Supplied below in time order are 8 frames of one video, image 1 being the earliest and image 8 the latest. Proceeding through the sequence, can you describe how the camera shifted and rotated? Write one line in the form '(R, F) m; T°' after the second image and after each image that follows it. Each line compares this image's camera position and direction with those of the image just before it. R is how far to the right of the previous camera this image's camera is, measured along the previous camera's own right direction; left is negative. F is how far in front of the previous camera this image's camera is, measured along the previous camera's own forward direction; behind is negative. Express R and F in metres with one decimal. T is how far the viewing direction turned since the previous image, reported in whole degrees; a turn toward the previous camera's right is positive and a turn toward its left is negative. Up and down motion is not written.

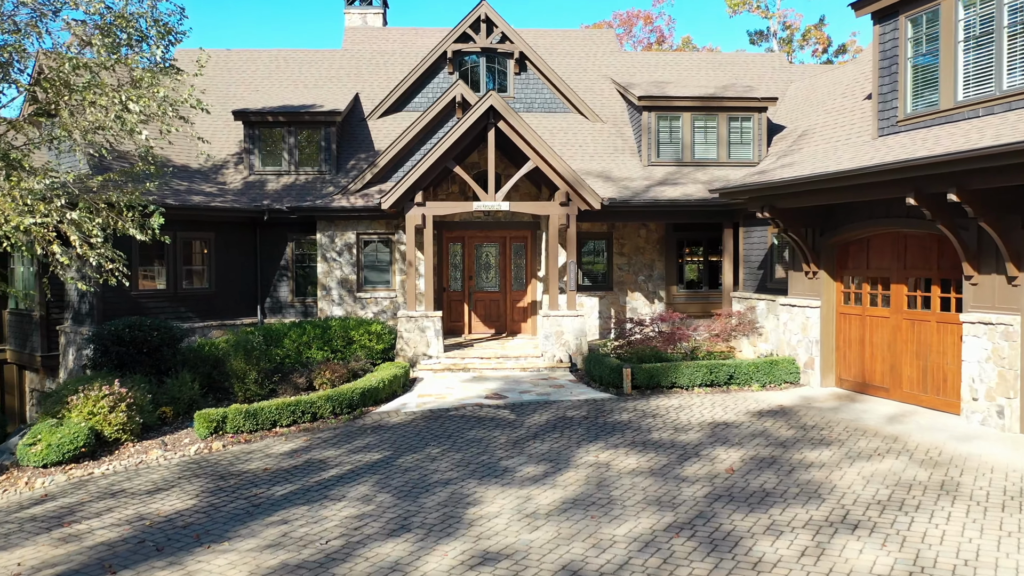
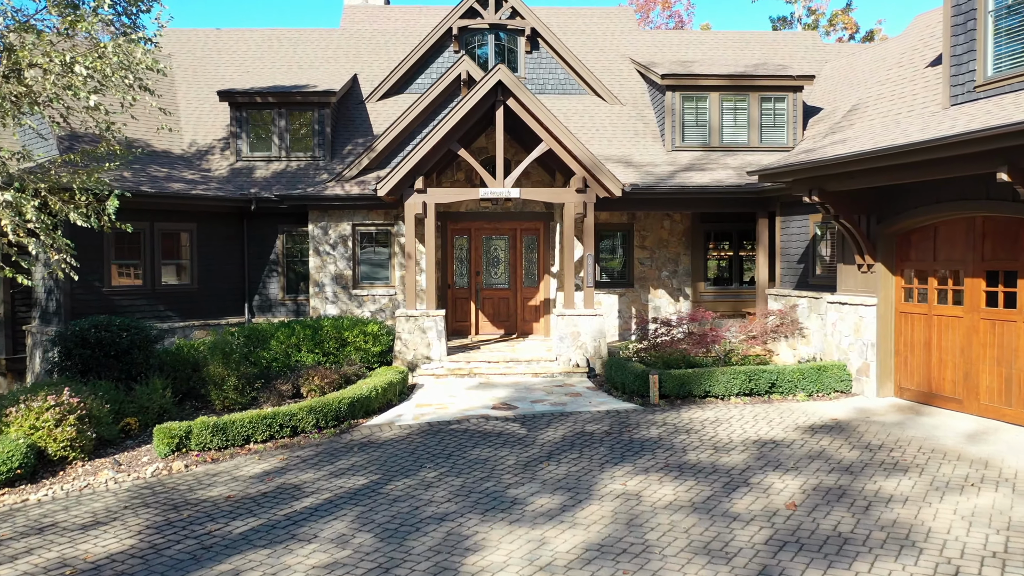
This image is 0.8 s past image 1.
(0.0, +1.4) m; -1°
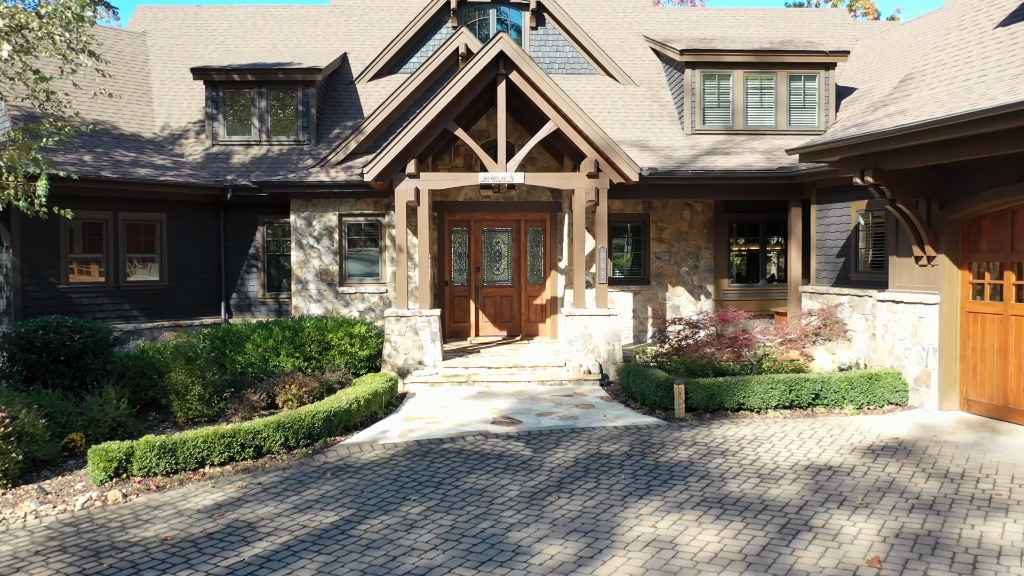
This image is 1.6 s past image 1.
(0.0, +1.4) m; 0°
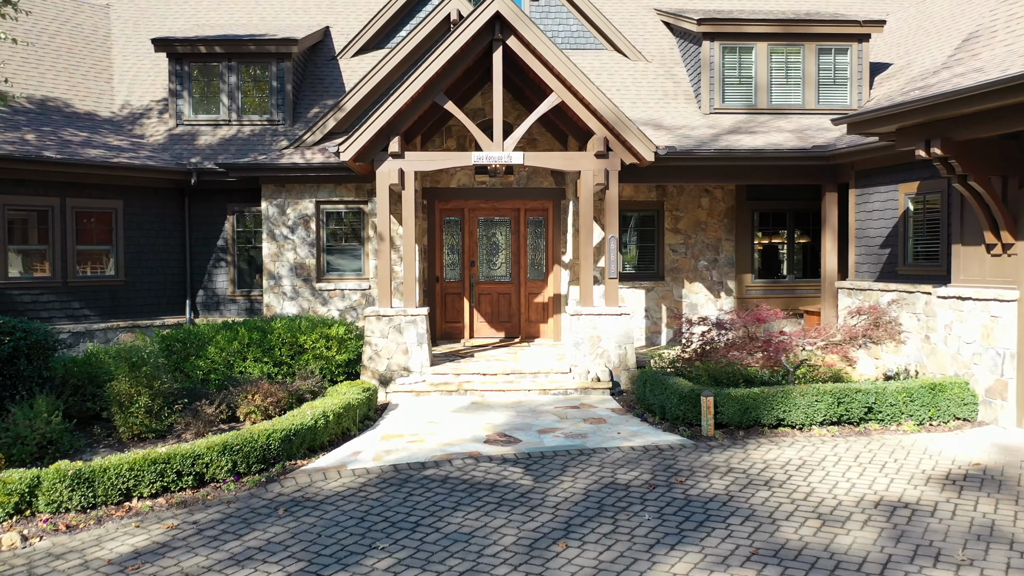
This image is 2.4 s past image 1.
(0.0, +1.4) m; 0°
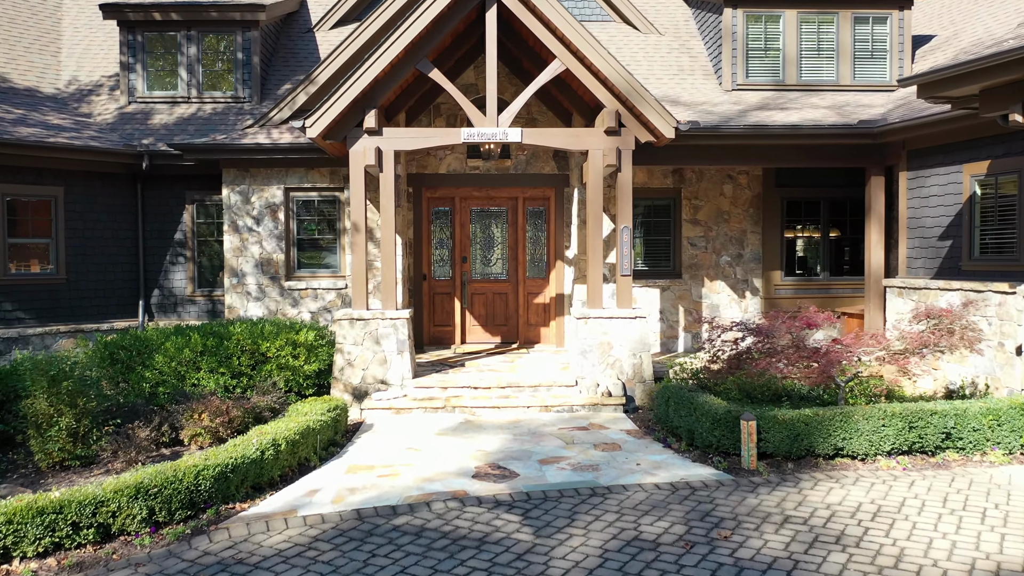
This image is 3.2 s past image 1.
(0.0, +1.4) m; 0°
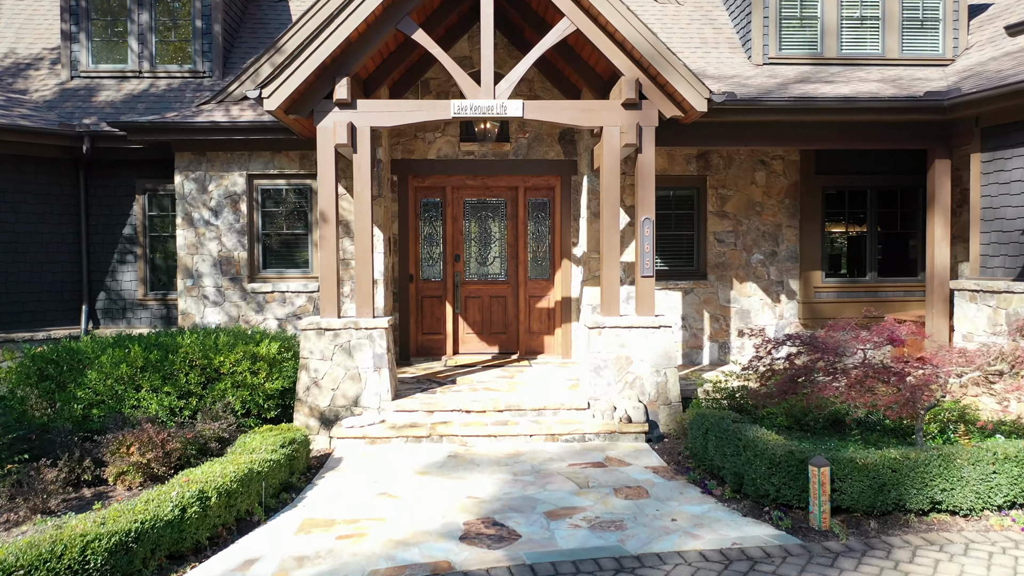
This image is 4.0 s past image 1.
(0.0, +1.4) m; 0°
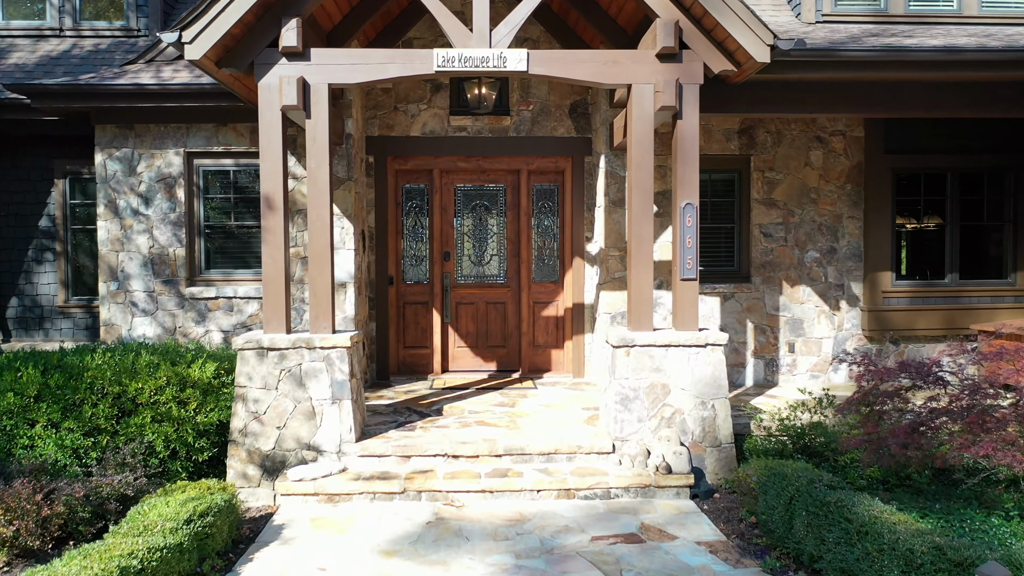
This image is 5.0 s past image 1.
(0.0, +1.7) m; 0°
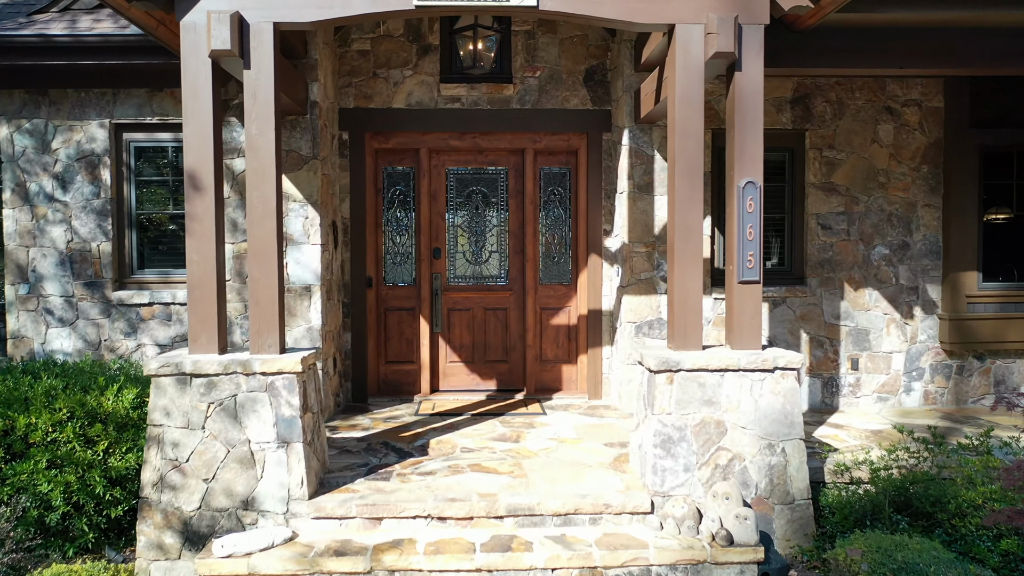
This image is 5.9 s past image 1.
(0.0, +1.3) m; 0°
